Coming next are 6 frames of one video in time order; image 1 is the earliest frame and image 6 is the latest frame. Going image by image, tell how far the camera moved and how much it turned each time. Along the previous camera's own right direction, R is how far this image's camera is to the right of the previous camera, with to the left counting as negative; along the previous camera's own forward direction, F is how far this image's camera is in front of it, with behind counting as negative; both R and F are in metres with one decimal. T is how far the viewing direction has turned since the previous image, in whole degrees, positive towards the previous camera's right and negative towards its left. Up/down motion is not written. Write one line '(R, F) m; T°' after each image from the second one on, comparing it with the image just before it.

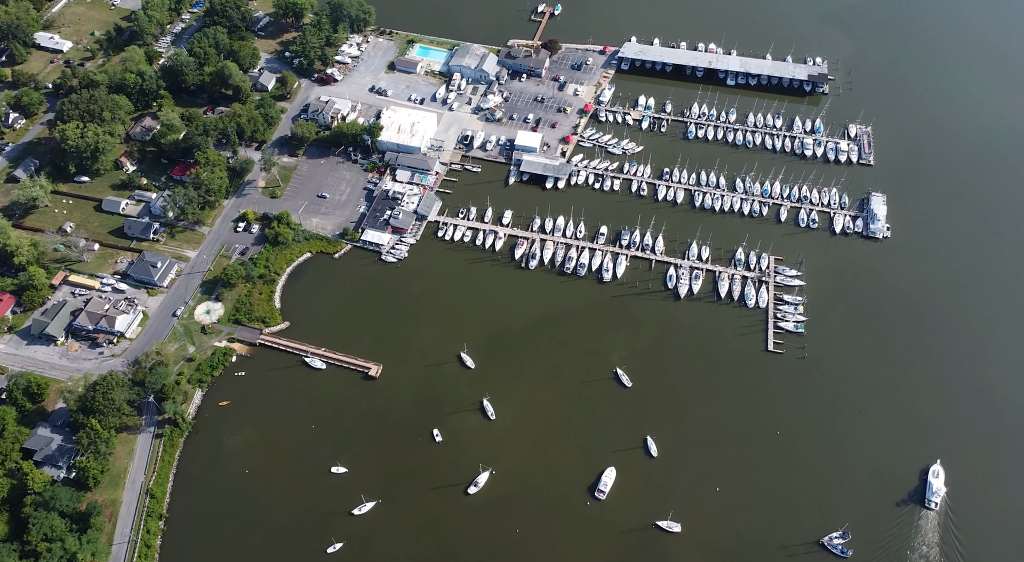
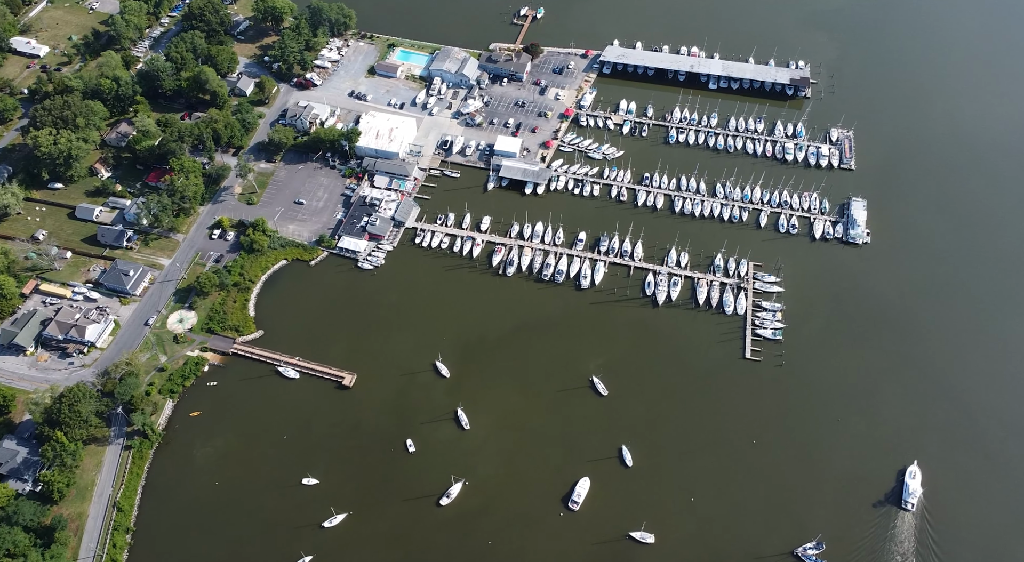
(+3.3, +1.3) m; 0°
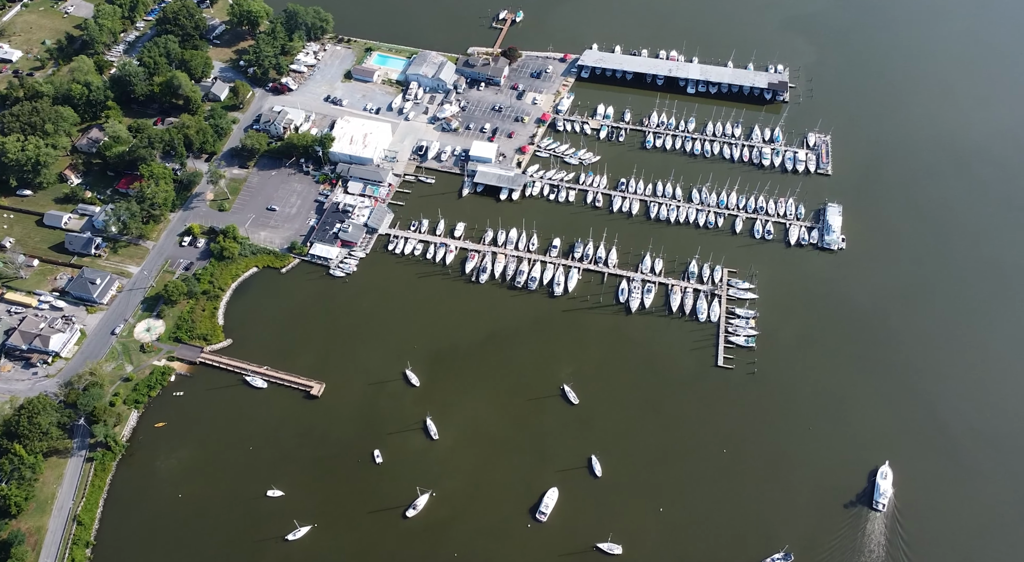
(+3.9, +1.3) m; 0°
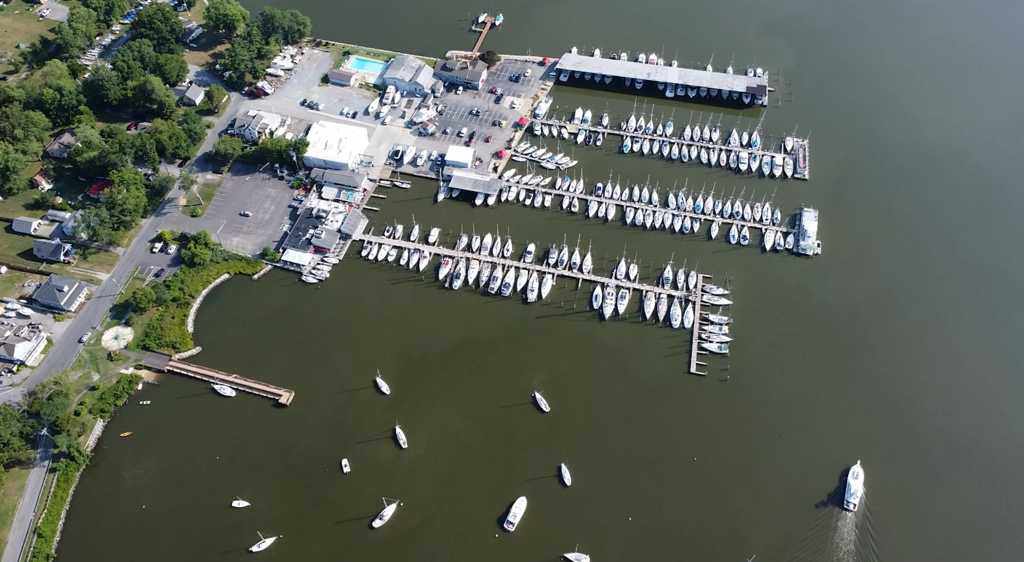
(+3.7, +1.0) m; 0°
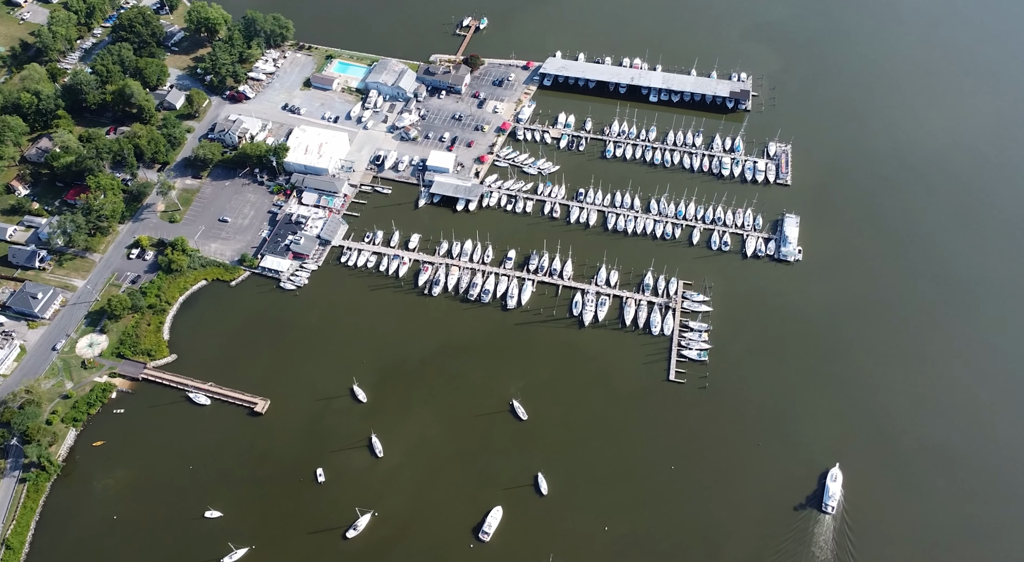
(+2.7, +0.9) m; 0°
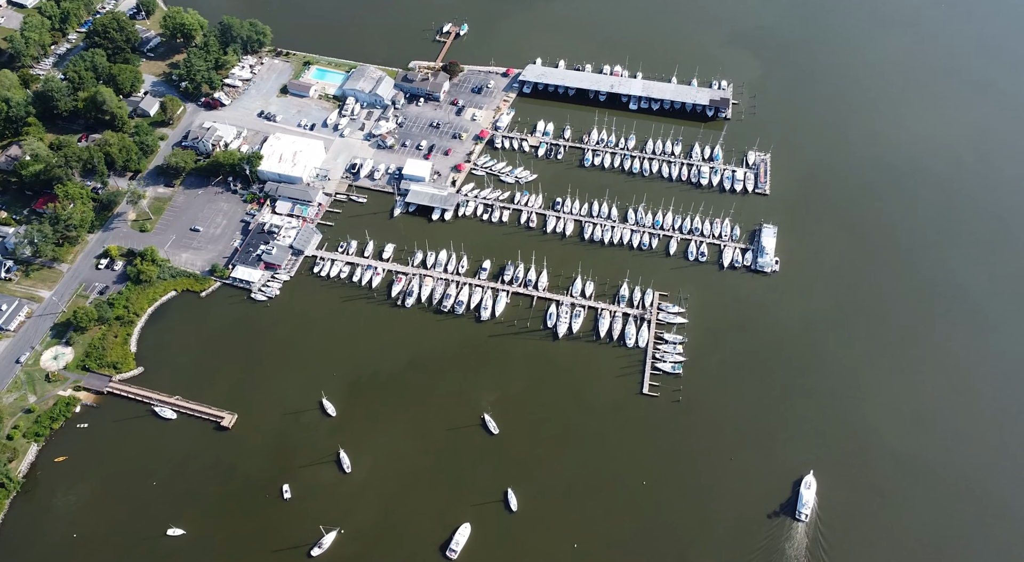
(+3.4, +1.8) m; 0°
